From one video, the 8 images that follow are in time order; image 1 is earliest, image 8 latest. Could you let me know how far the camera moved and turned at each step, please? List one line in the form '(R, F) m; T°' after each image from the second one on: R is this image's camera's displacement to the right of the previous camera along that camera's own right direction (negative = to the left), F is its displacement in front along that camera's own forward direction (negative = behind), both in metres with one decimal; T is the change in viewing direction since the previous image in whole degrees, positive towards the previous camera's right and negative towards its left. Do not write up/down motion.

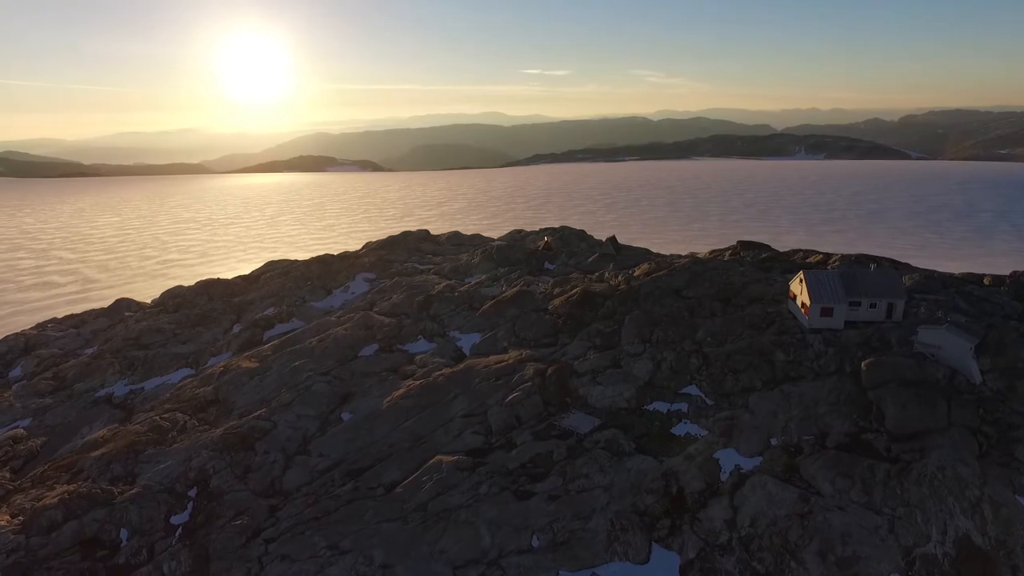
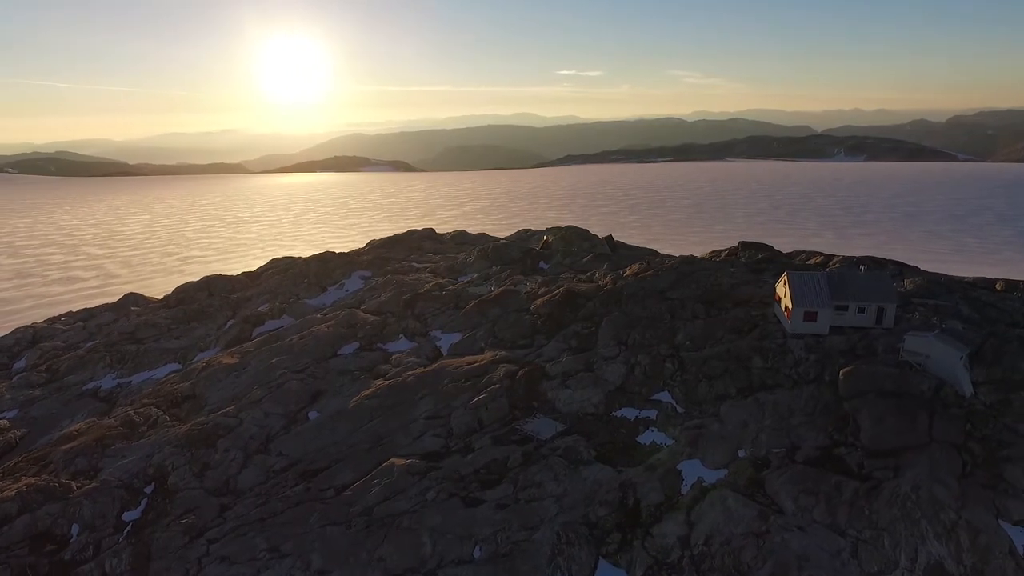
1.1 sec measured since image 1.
(+2.7, +1.1) m; -3°
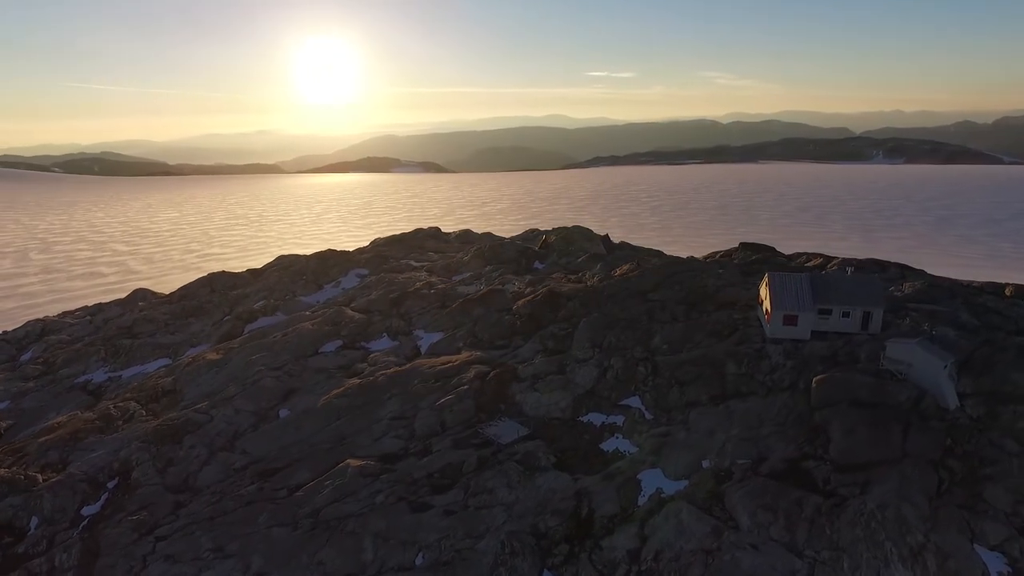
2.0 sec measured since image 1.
(+2.5, +0.9) m; -3°
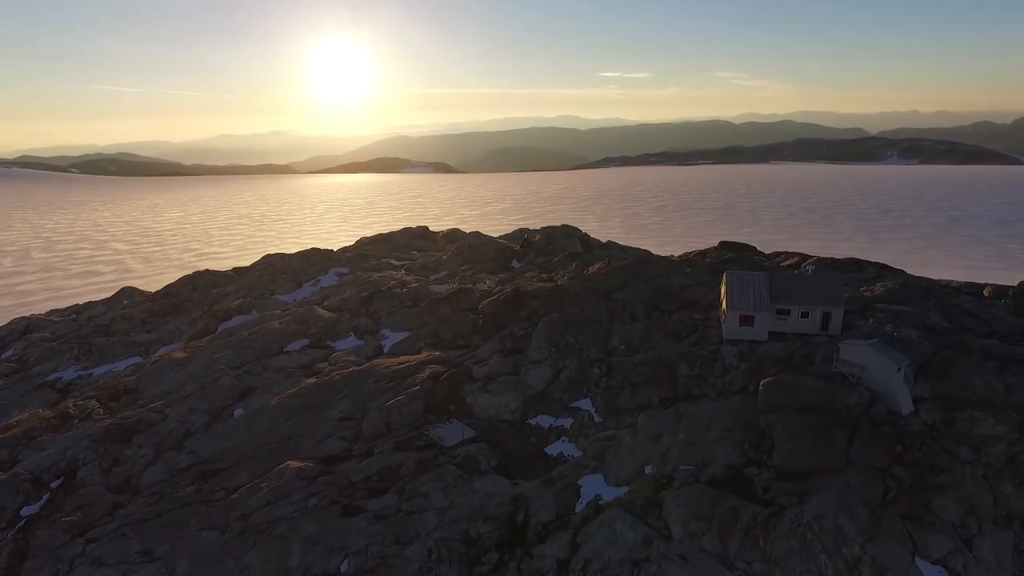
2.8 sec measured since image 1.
(+2.4, +0.7) m; -1°
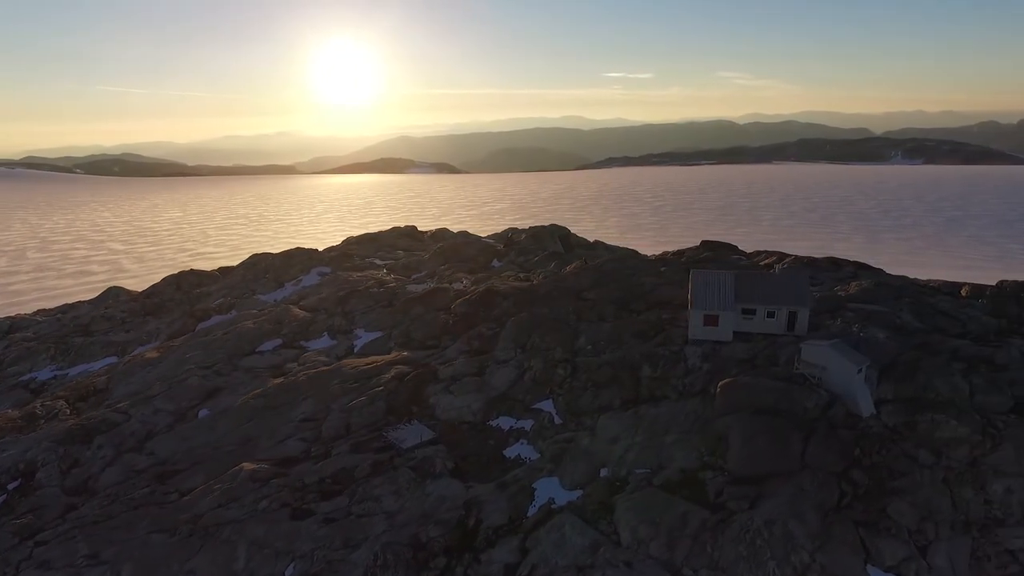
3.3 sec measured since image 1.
(+1.6, +0.4) m; 0°
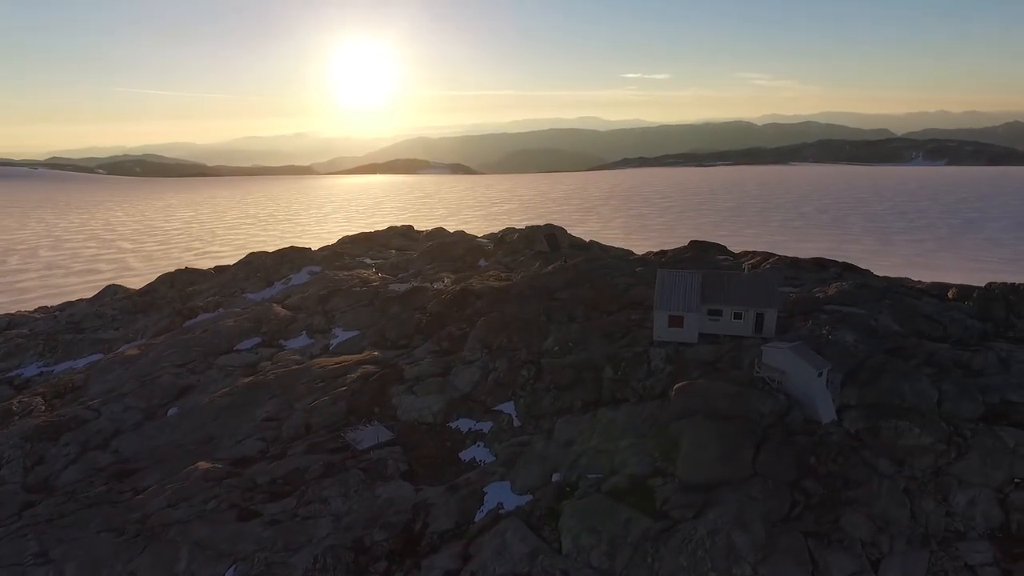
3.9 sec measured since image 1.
(+1.9, +0.5) m; -1°
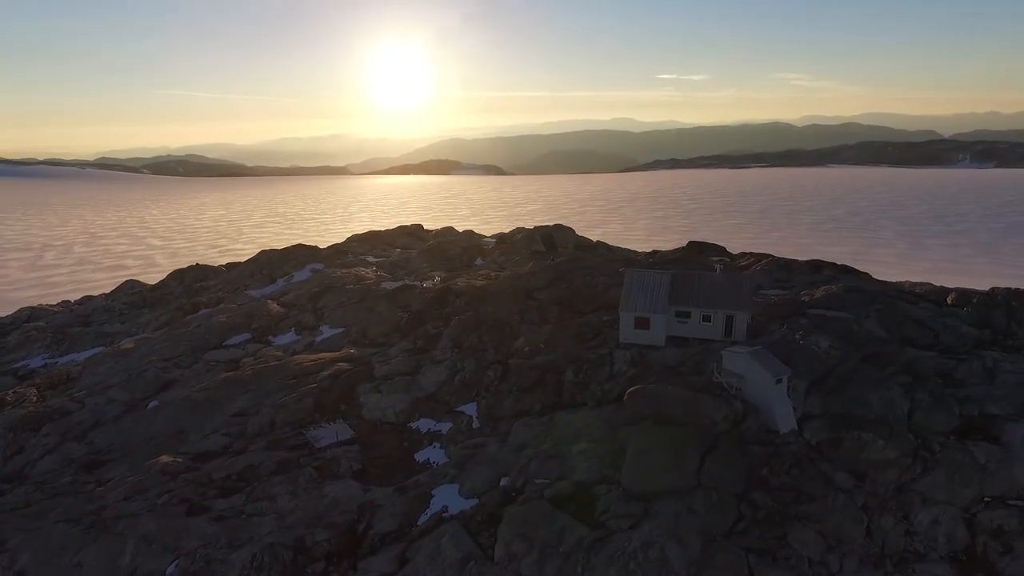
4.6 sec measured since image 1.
(+2.3, +0.6) m; -3°
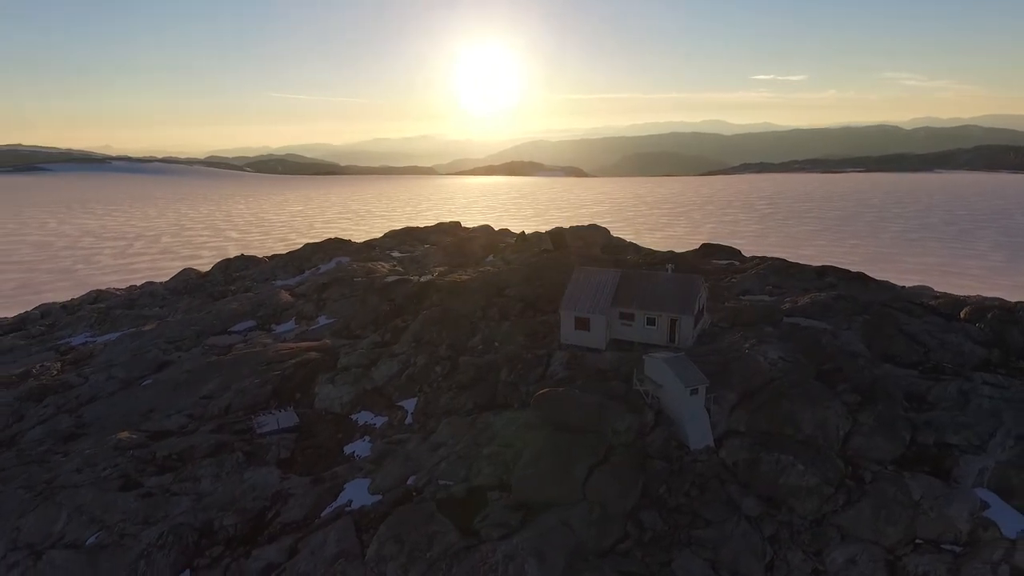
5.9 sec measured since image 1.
(+4.5, +1.1) m; -7°
